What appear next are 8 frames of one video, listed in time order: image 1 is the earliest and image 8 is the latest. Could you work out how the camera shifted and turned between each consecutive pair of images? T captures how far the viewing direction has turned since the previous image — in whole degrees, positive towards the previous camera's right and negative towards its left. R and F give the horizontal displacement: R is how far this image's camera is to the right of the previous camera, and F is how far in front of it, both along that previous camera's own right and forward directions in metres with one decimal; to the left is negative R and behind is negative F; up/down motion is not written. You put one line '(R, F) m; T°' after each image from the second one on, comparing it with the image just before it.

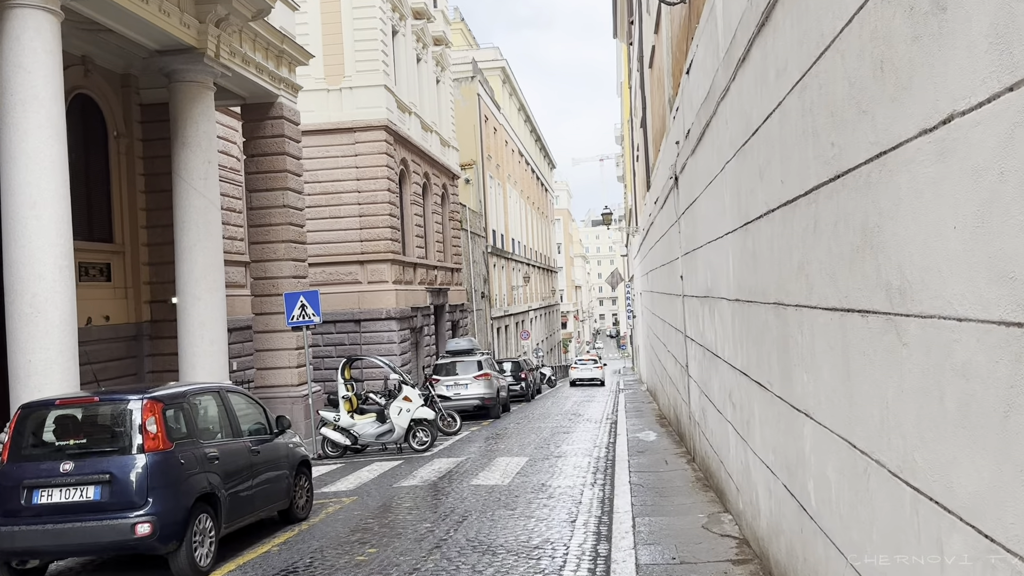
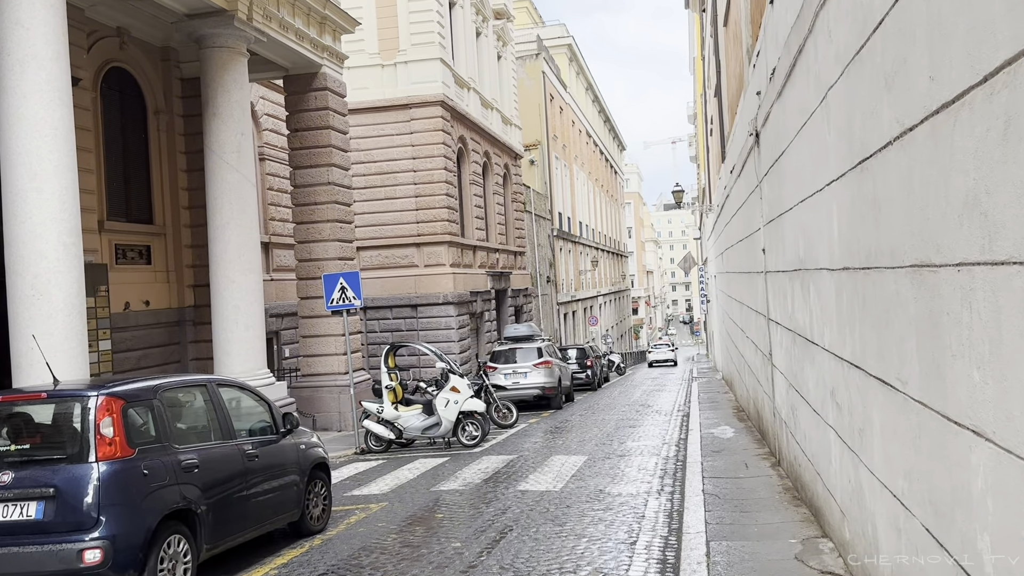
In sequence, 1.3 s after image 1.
(+0.2, +1.4) m; -5°
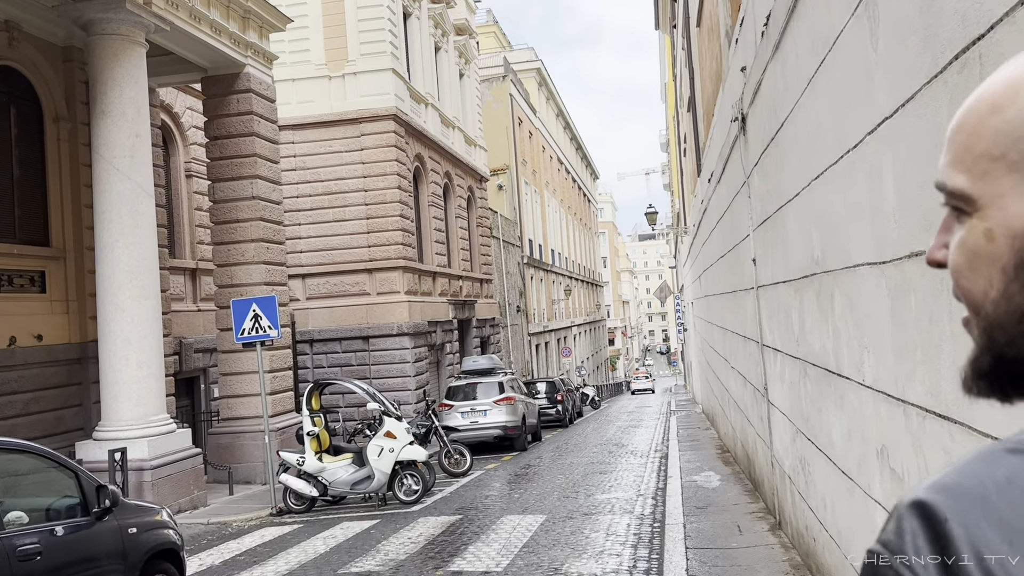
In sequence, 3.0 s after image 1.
(+0.4, +2.0) m; +2°
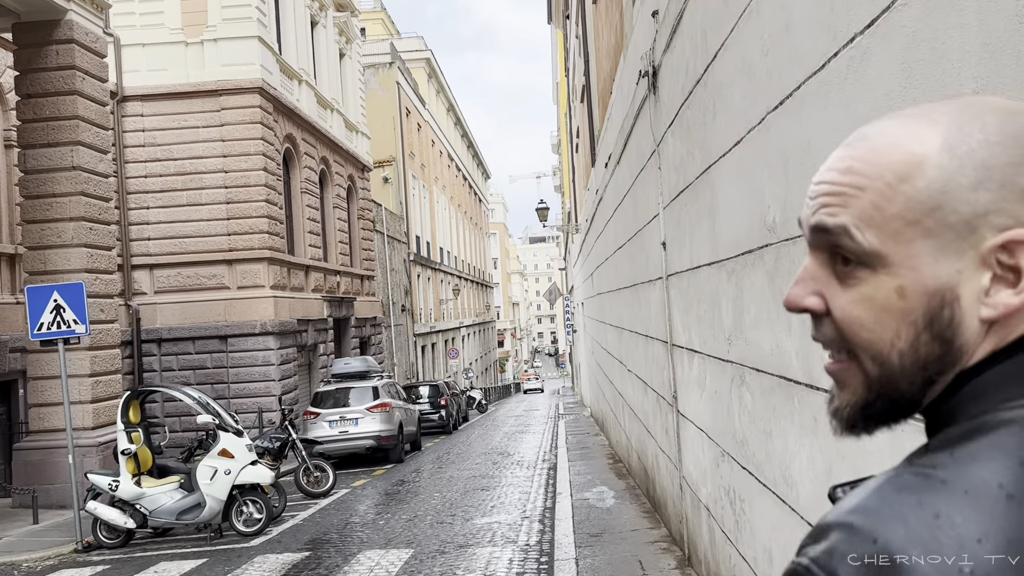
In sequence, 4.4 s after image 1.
(+0.3, +1.6) m; +7°
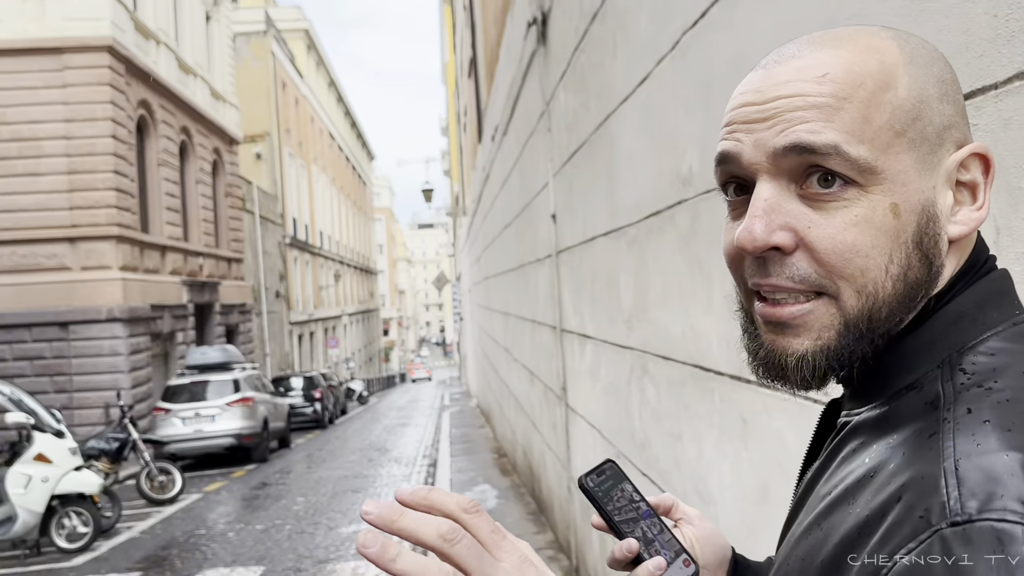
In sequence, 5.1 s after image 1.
(+0.2, +0.9) m; +8°
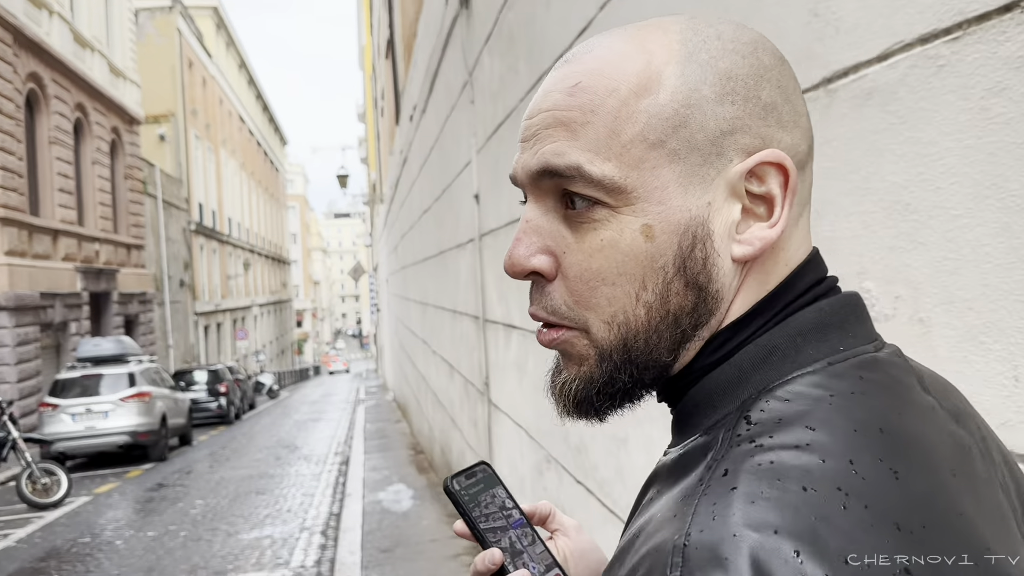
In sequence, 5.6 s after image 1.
(0.0, +0.4) m; +6°
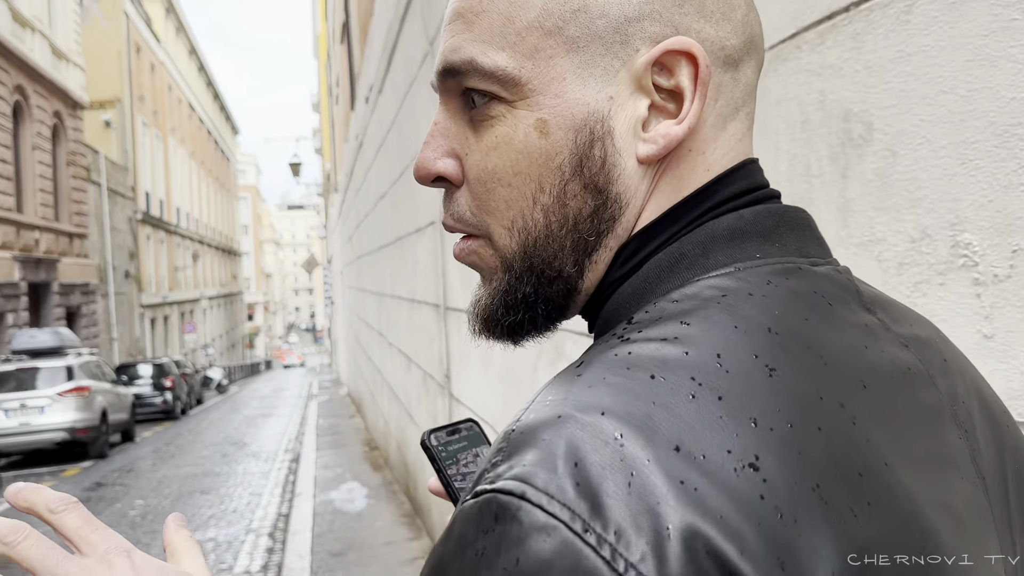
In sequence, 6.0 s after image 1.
(0.0, +0.3) m; +3°
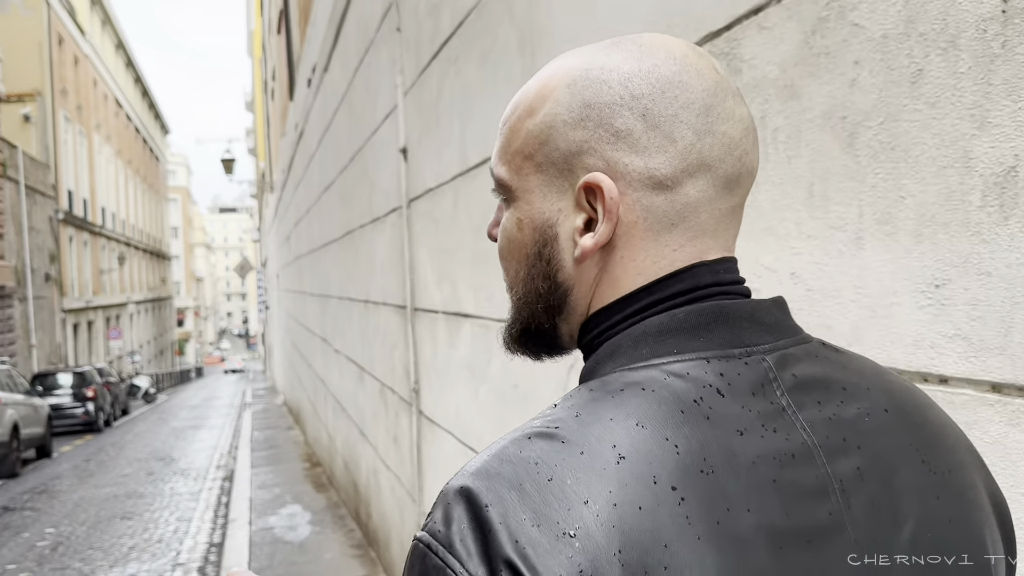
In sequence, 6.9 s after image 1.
(-0.2, +0.7) m; +4°
